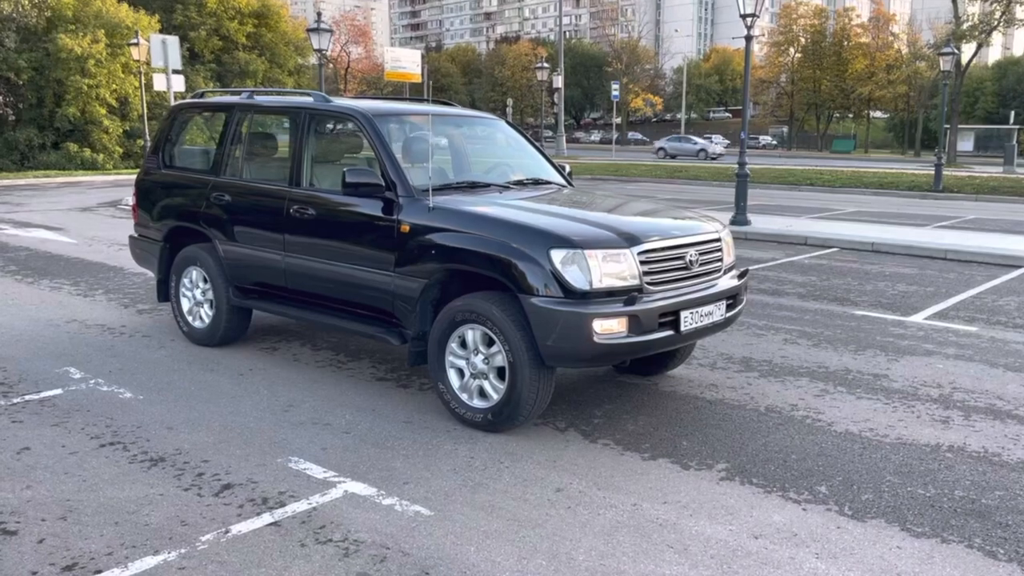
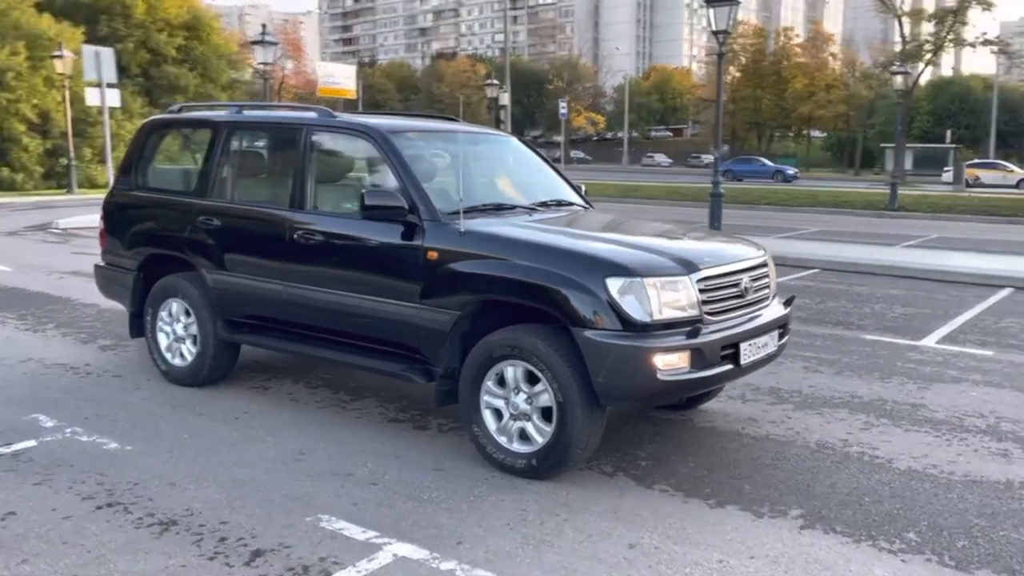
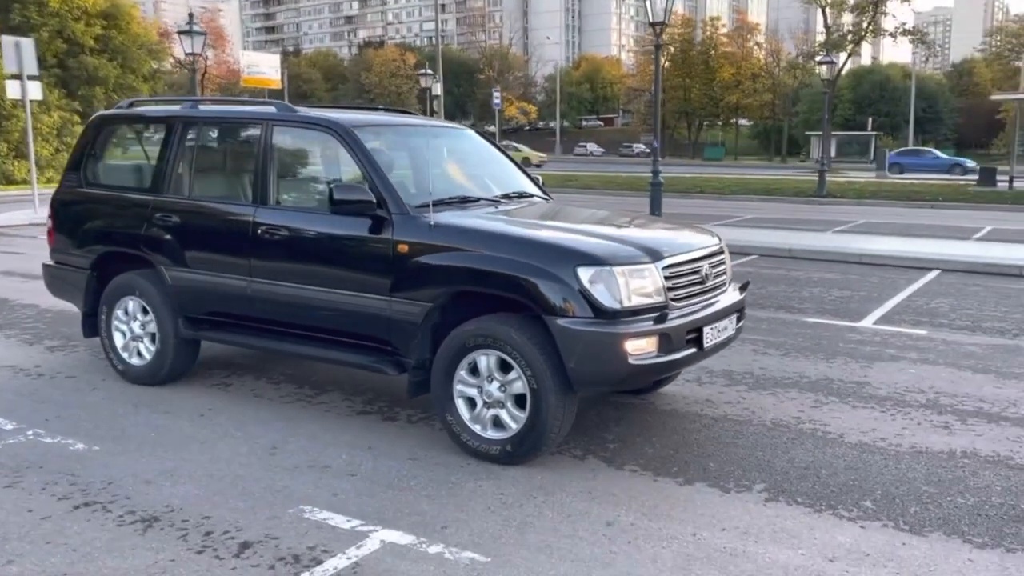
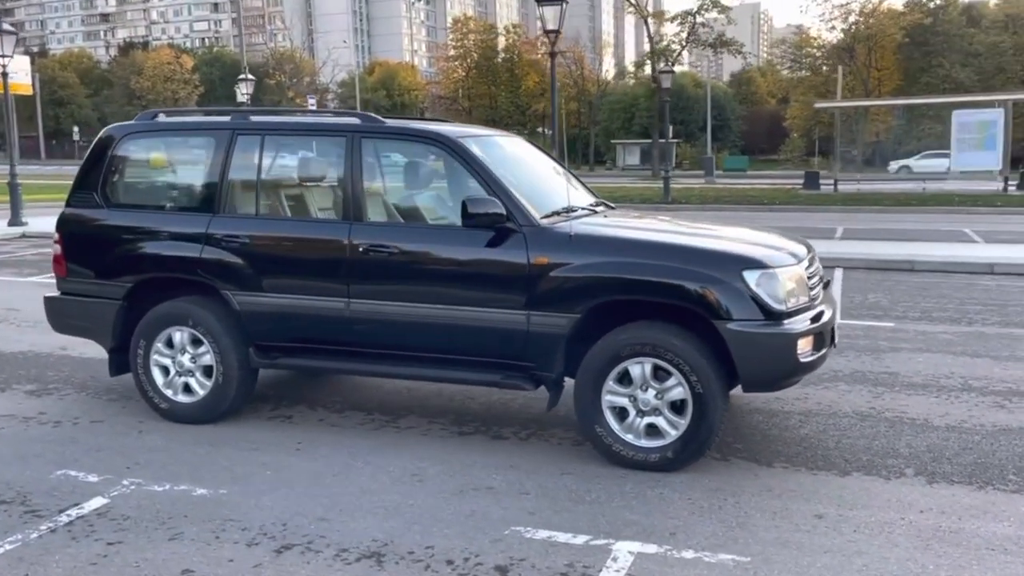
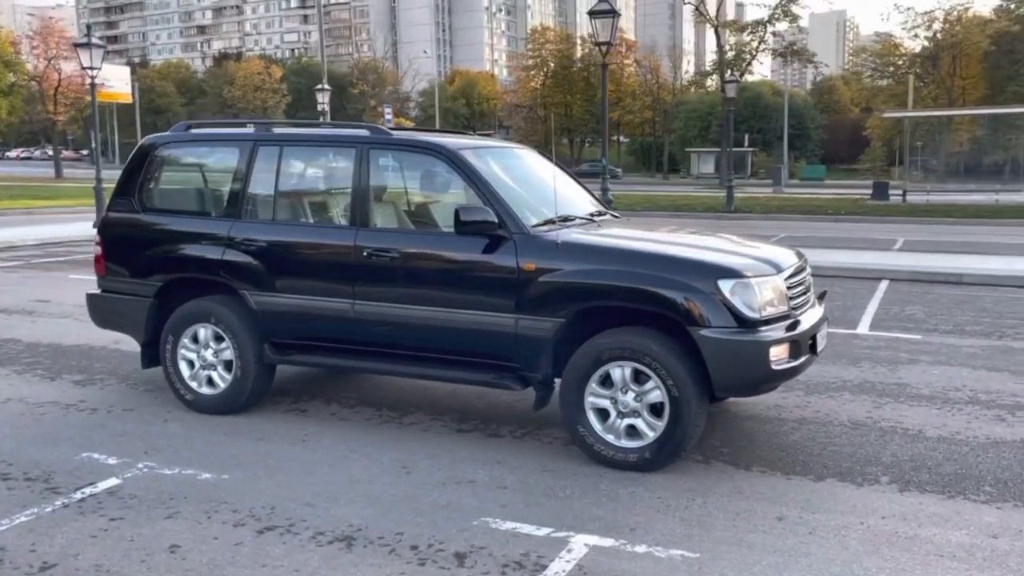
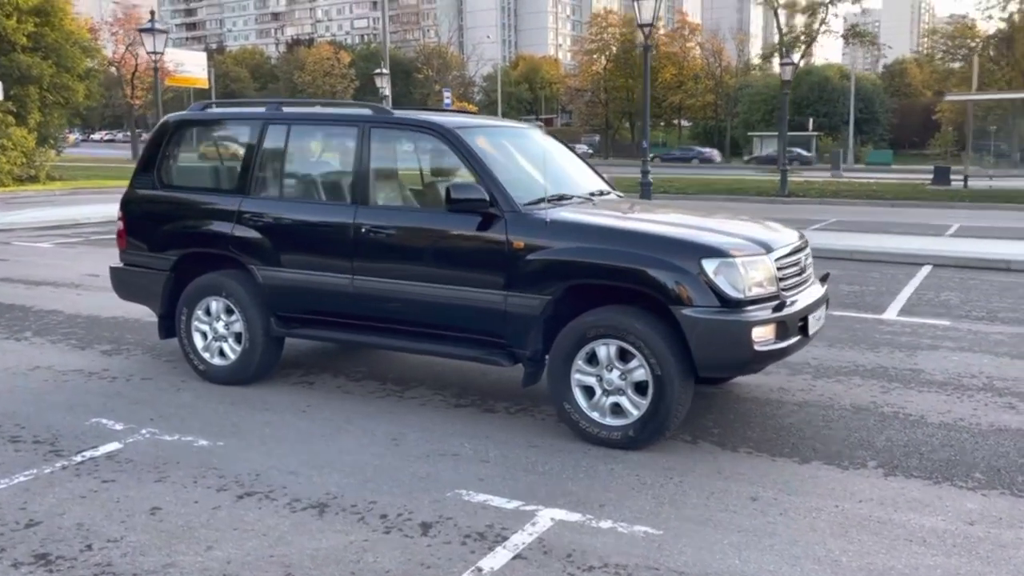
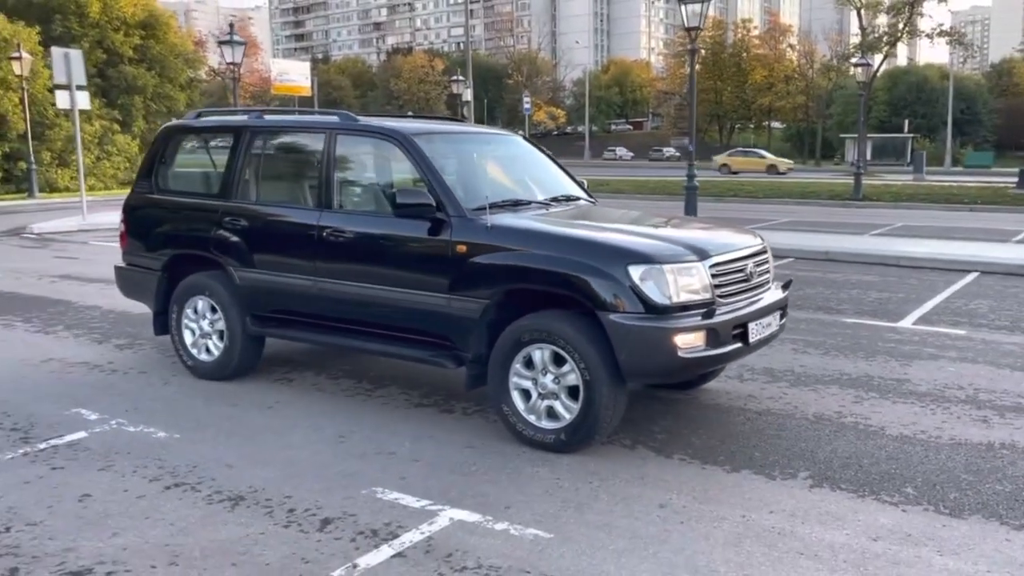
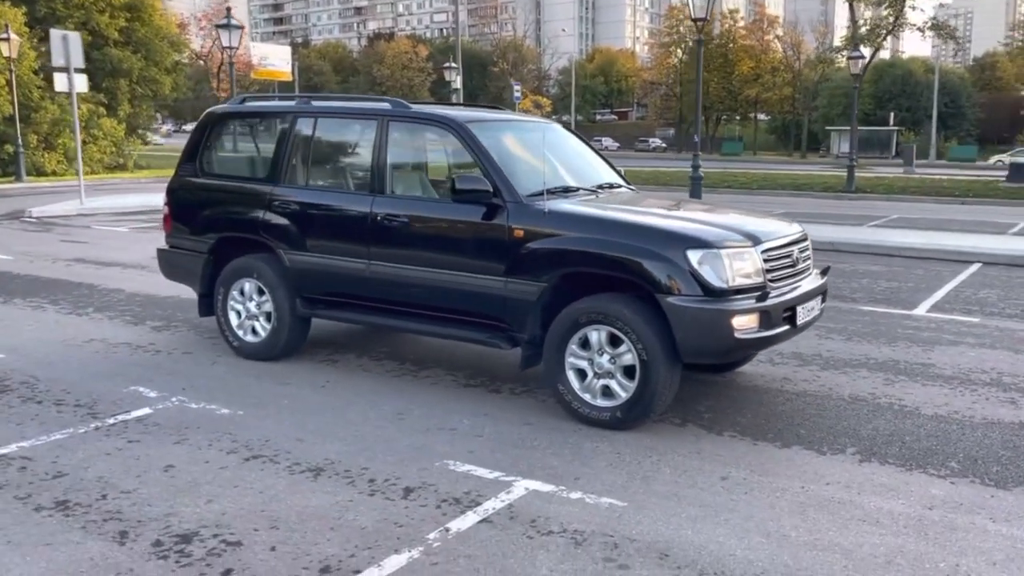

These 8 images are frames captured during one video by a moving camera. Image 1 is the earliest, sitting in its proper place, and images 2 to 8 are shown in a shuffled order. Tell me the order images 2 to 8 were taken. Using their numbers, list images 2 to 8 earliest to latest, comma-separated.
2, 3, 7, 8, 6, 5, 4
